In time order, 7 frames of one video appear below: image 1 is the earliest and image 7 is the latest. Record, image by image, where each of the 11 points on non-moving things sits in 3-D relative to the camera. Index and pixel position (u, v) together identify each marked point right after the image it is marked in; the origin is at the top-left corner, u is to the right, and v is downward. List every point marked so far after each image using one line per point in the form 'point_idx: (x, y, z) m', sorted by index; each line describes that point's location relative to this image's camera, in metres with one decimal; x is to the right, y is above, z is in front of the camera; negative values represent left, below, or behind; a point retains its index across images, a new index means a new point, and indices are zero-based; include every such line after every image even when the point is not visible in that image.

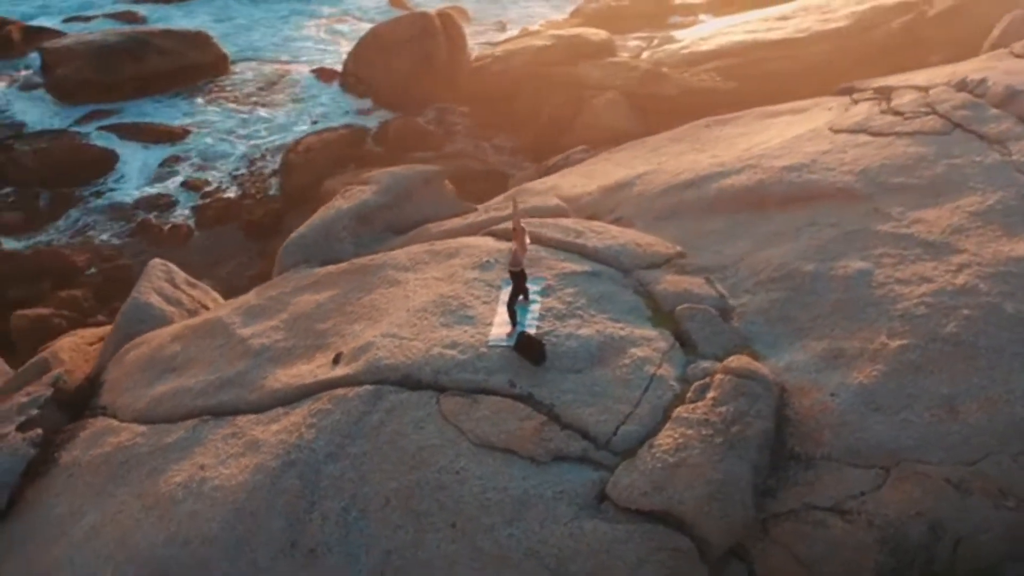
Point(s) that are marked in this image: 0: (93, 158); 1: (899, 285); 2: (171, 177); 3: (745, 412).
0: (-4.6, +1.5, +12.1) m
1: (+2.0, 0.0, +5.5) m
2: (-3.7, +1.2, +11.9) m
3: (+1.0, -0.5, +4.8) m
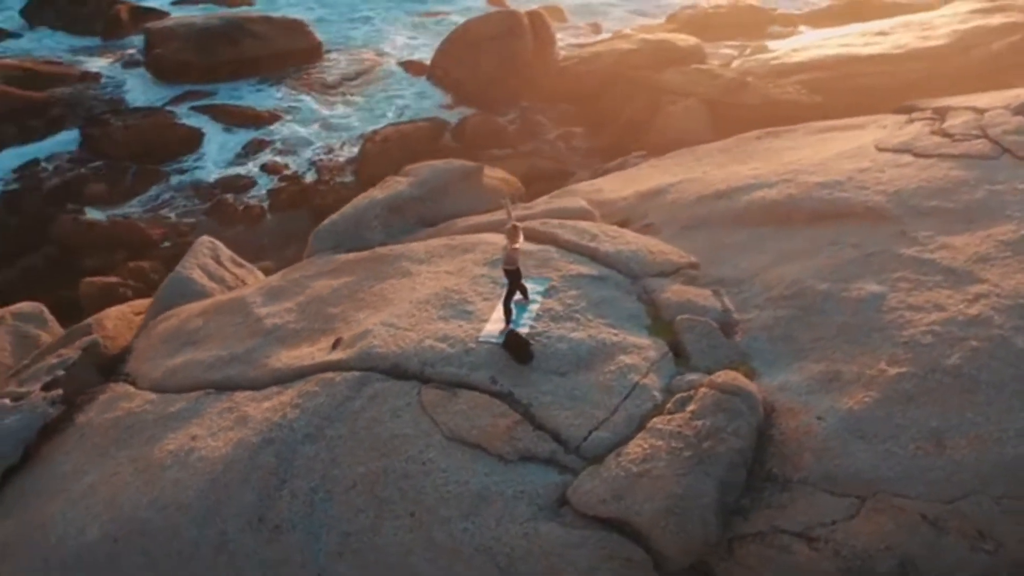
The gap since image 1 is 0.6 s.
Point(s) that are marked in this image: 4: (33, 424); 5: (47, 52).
0: (-3.8, +1.8, +12.5) m
1: (+1.9, -0.1, +5.3) m
2: (-2.9, +1.5, +12.3) m
3: (+0.9, -0.6, +4.7) m
4: (-2.6, -0.7, +5.9) m
5: (-6.3, +3.2, +14.7) m
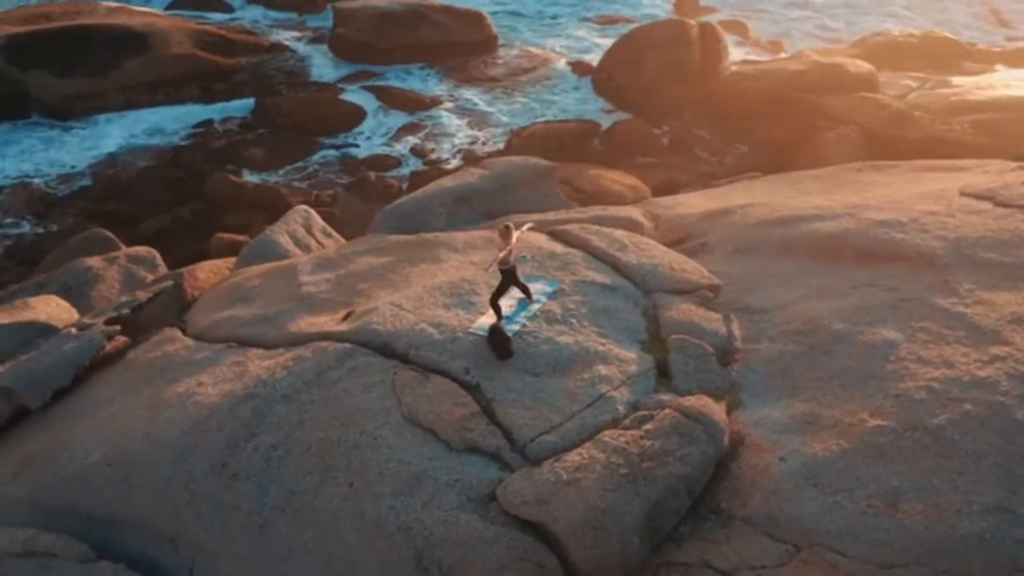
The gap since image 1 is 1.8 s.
0: (-2.0, +2.1, +13.2) m
1: (+1.9, -0.3, +5.0) m
2: (-1.3, +1.7, +12.8) m
3: (+0.7, -0.7, +4.6) m
4: (-2.5, -0.4, +6.4) m
5: (-3.9, +3.9, +15.8) m
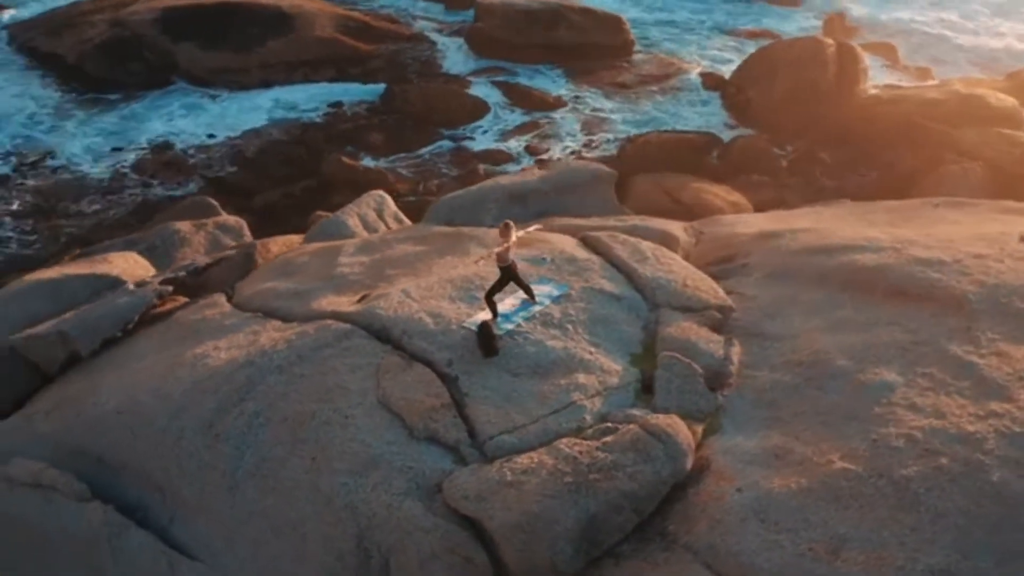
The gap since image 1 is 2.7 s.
0: (-0.6, +2.3, +13.4) m
1: (+1.7, -0.5, +4.7) m
2: (+0.1, +1.8, +12.9) m
3: (+0.4, -0.7, +4.5) m
4: (-2.4, -0.1, +6.8) m
5: (-1.8, +4.1, +16.2) m
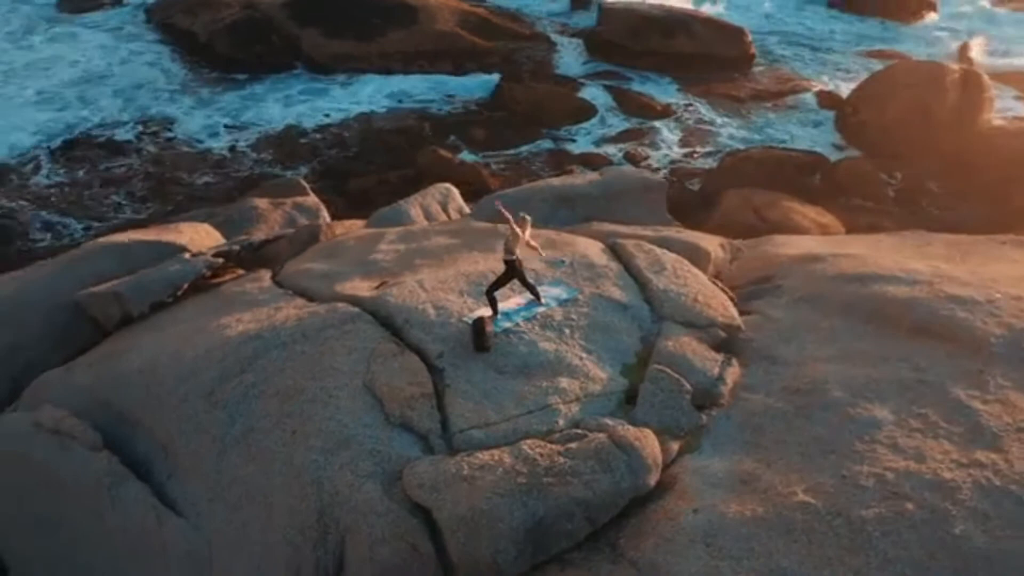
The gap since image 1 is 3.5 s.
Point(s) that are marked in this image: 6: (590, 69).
0: (+0.7, +2.2, +13.4) m
1: (+1.6, -0.7, +4.5) m
2: (+1.2, +1.7, +12.8) m
3: (+0.3, -0.8, +4.5) m
4: (-2.1, +0.1, +7.2) m
5: (+0.1, +4.2, +16.4) m
6: (+1.1, +3.0, +14.6) m
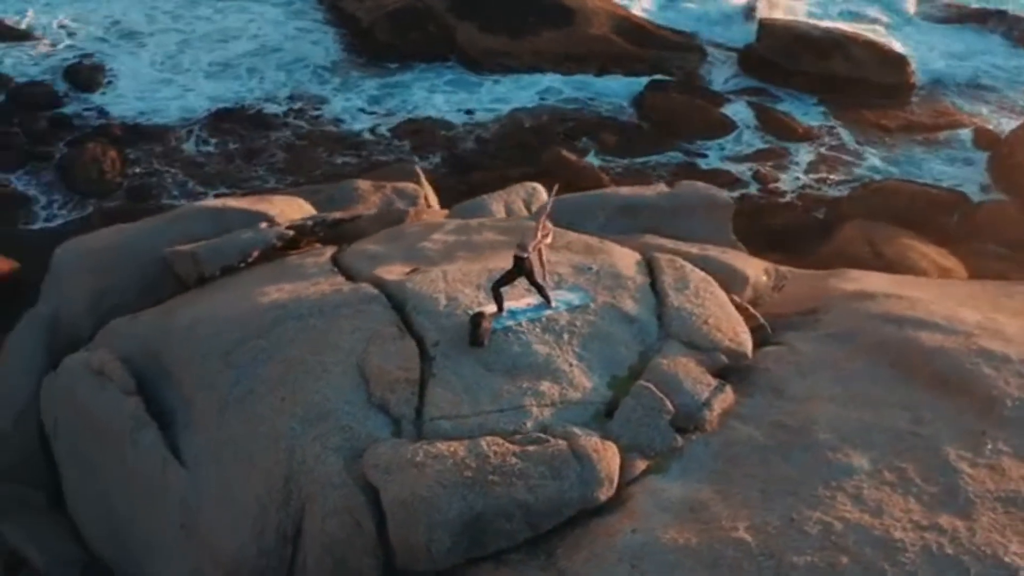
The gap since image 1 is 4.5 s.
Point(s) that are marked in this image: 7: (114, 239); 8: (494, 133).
0: (+2.4, +2.0, +13.2) m
1: (+1.3, -0.8, +4.3) m
2: (+2.7, +1.4, +12.5) m
3: (0.0, -0.8, +4.5) m
4: (-1.7, +0.3, +7.5) m
5: (+2.5, +4.0, +16.2) m
6: (+3.0, +2.7, +14.3) m
7: (-2.9, +0.3, +7.8) m
8: (-0.3, +2.0, +13.3) m
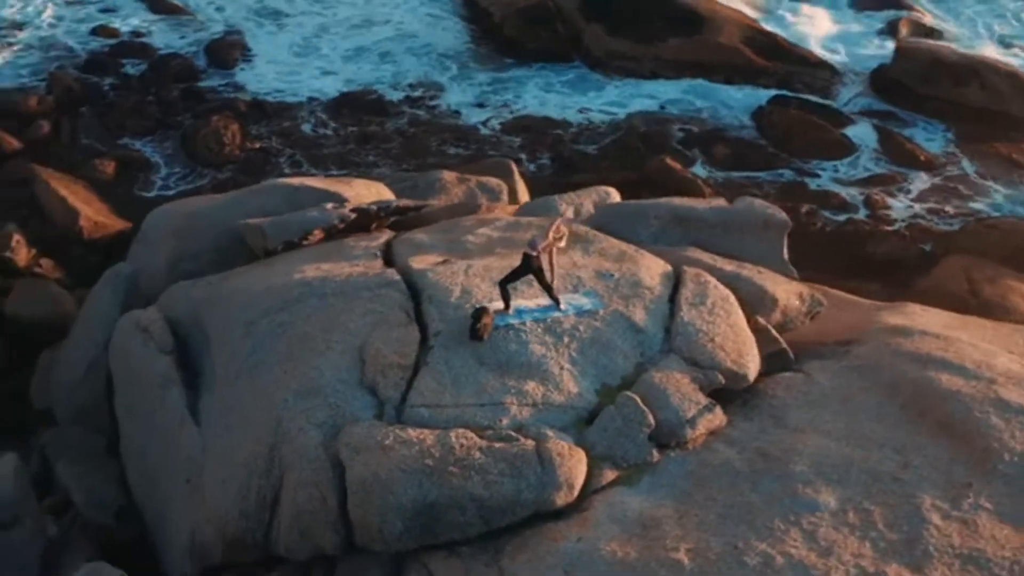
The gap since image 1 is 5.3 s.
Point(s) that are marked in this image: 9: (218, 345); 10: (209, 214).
0: (+3.7, +1.7, +12.8) m
1: (+1.1, -0.9, +4.1) m
2: (+3.9, +1.1, +12.1) m
3: (-0.1, -0.8, +4.5) m
4: (-1.3, +0.5, +7.8) m
5: (+4.4, +3.7, +15.7) m
6: (+4.5, +2.3, +13.7) m
7: (-2.4, +0.6, +8.2) m
8: (+1.1, +2.0, +13.3) m
9: (-1.7, -0.3, +6.1) m
10: (-2.3, +0.6, +8.2) m
